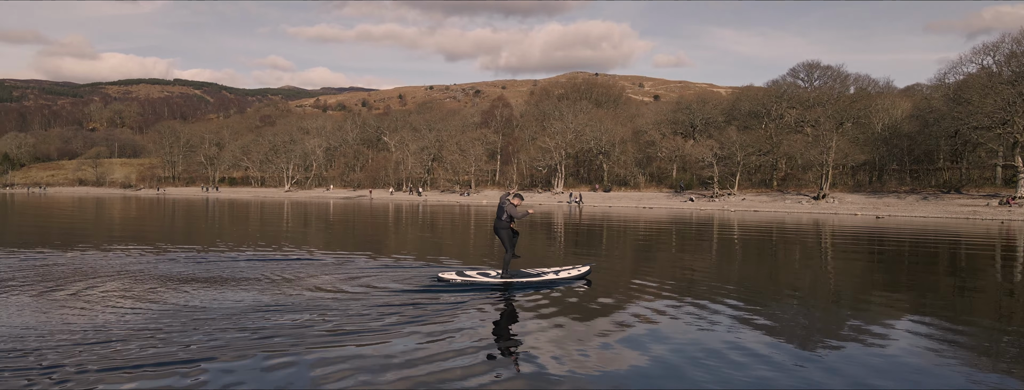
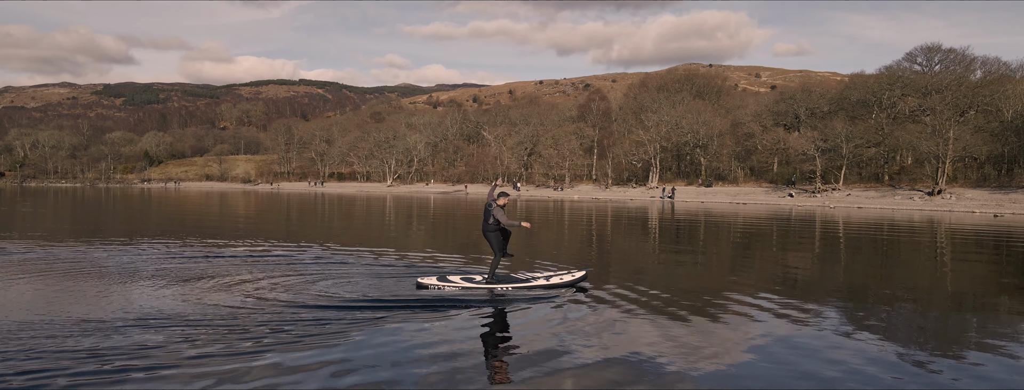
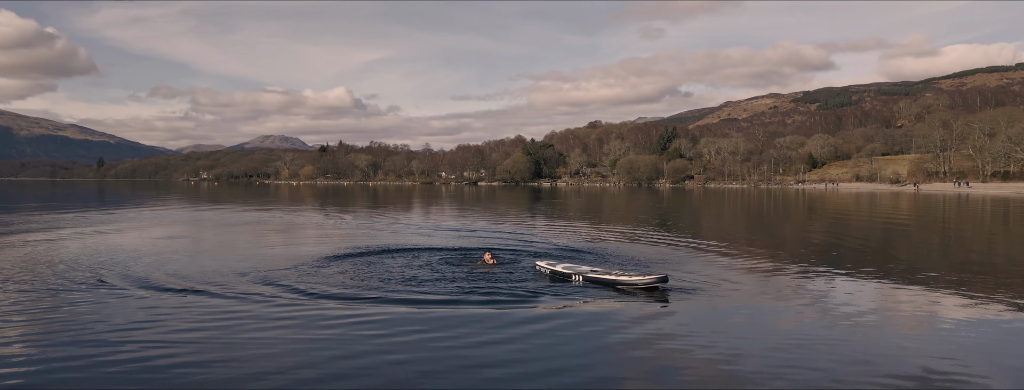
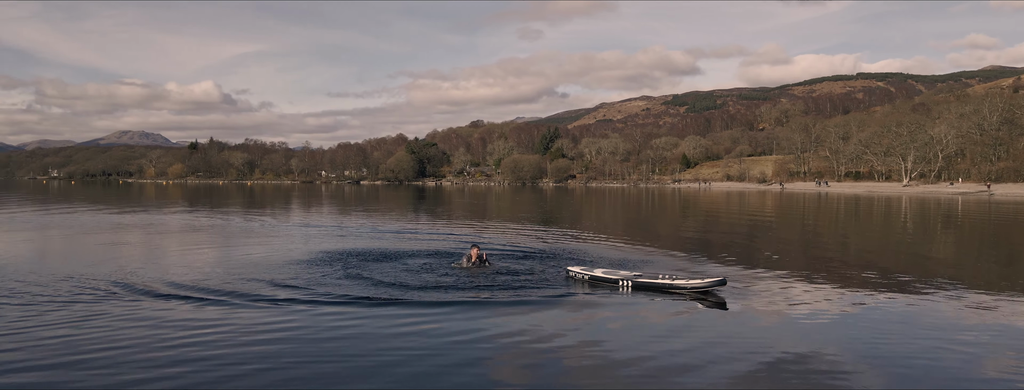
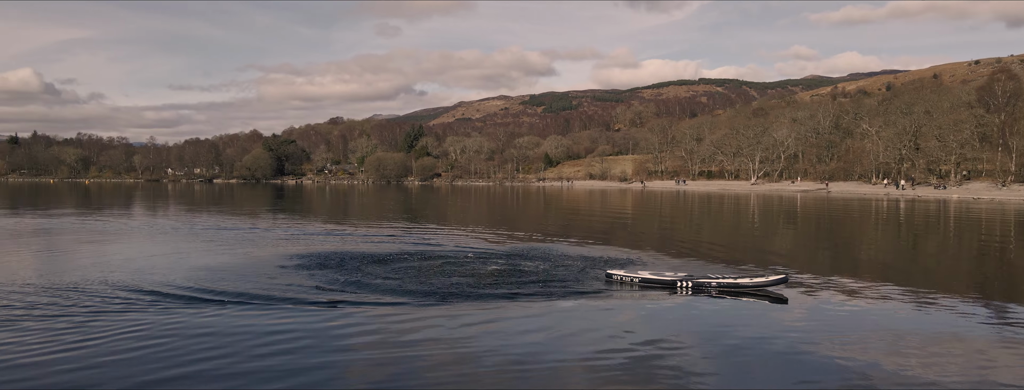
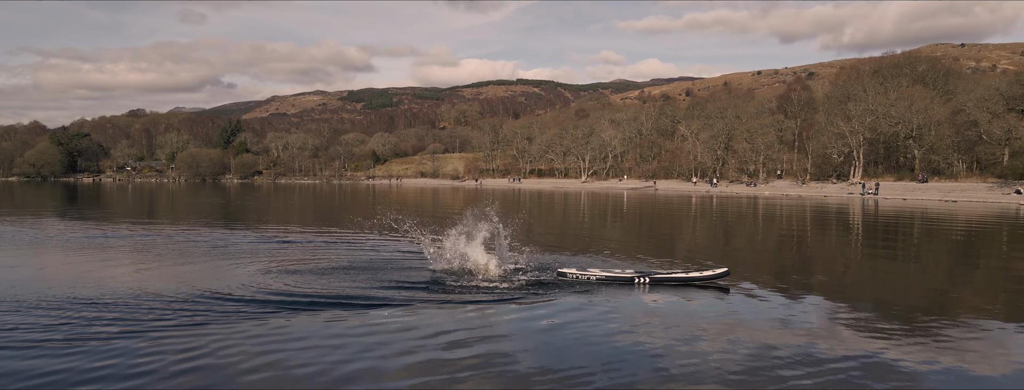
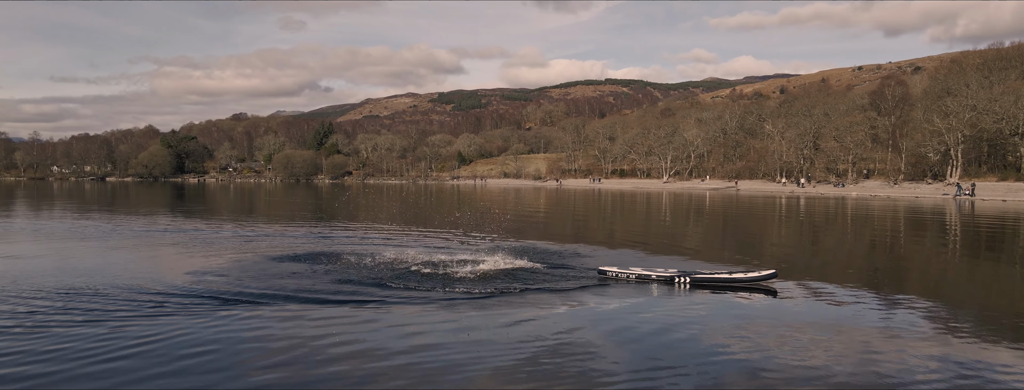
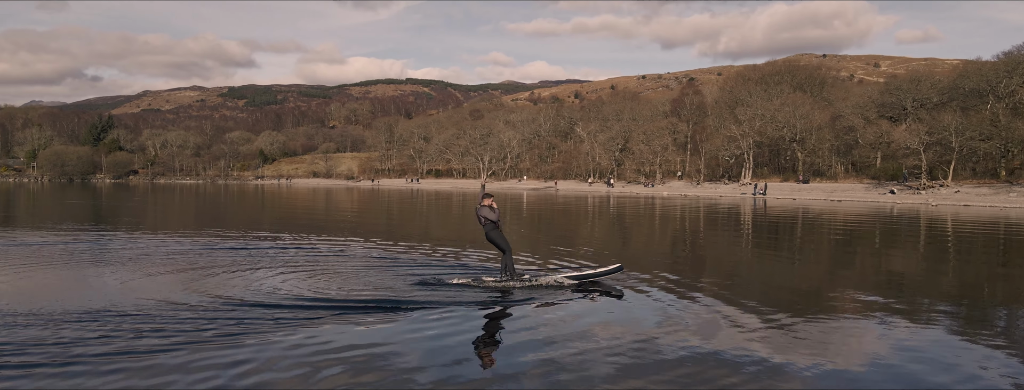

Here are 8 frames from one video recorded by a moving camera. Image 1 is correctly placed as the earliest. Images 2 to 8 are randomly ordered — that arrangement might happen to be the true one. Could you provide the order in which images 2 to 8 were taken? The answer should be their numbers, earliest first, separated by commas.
2, 8, 6, 7, 5, 4, 3
